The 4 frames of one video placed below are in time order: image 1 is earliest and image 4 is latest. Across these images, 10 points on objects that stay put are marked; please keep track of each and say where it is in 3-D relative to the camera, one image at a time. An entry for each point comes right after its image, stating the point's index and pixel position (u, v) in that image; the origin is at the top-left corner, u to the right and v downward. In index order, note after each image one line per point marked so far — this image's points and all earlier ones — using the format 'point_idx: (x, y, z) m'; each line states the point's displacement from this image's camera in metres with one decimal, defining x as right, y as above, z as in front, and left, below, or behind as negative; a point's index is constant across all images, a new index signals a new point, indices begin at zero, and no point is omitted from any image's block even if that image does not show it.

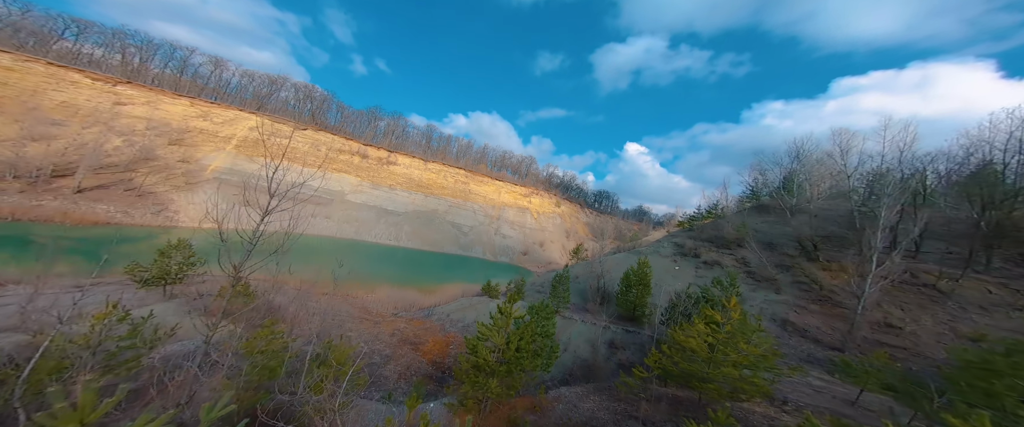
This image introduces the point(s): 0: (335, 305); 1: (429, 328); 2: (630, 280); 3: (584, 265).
0: (-8.1, -4.2, +16.3) m
1: (-3.9, -5.4, +16.6) m
2: (+4.9, -2.7, +14.6) m
3: (+4.3, -2.9, +20.0) m
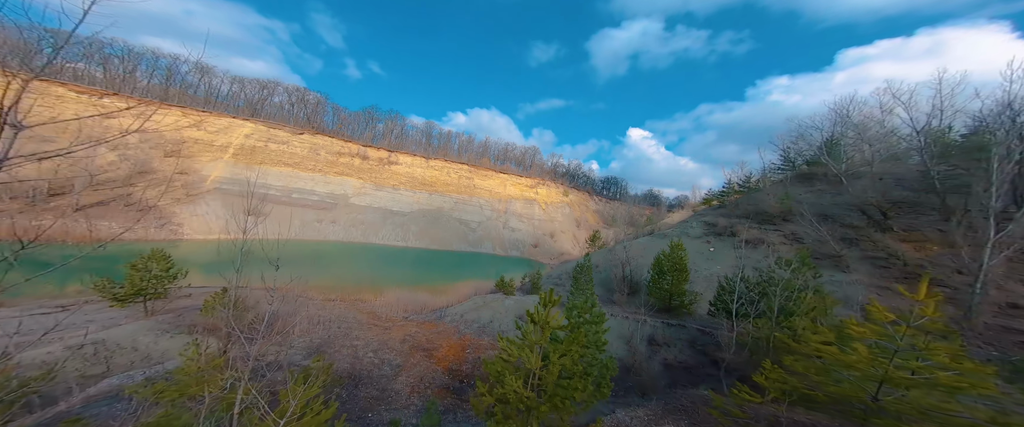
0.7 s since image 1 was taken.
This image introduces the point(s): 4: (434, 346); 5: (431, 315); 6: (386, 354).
0: (-7.3, -4.2, +15.0) m
1: (-3.0, -5.1, +15.3) m
2: (+5.5, -1.9, +13.1) m
3: (+5.0, -2.0, +18.5) m
4: (-3.0, -5.1, +13.6) m
5: (-4.0, -5.0, +17.3) m
6: (-4.3, -4.7, +11.9) m
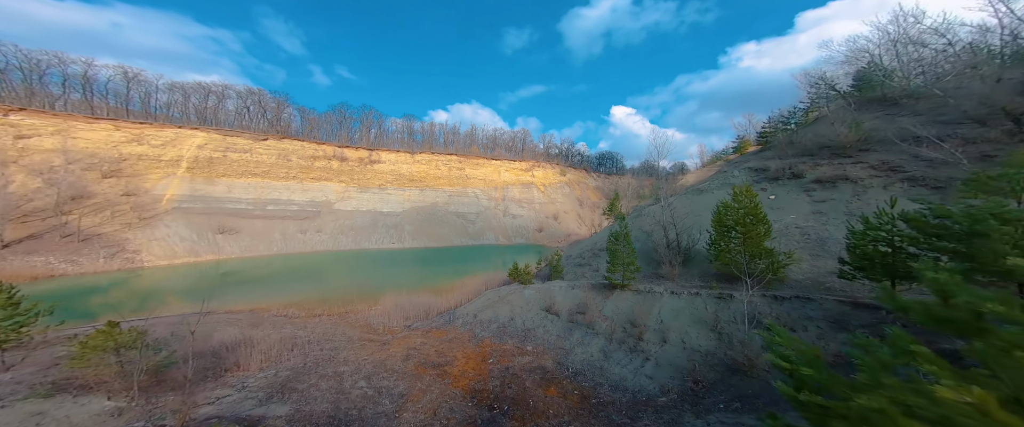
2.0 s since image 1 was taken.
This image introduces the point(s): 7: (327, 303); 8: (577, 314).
0: (-6.4, -4.0, +11.9) m
1: (-2.0, -4.4, +12.3) m
2: (+6.1, -0.2, +10.1) m
3: (+5.5, -0.3, +15.6) m
4: (-1.9, -4.4, +10.6) m
5: (-3.0, -4.3, +14.3) m
6: (-3.2, -4.2, +8.9) m
7: (-10.1, -4.9, +19.5) m
8: (+2.3, -3.4, +12.1) m
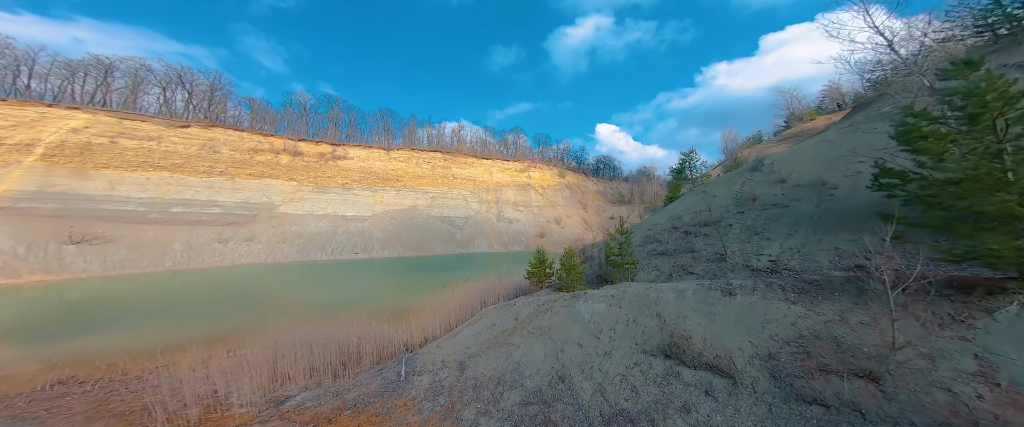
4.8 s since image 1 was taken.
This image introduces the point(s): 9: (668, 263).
0: (-5.6, -2.4, +3.2) m
1: (-1.2, -2.6, +3.7) m
2: (+6.8, +1.9, +2.0) m
3: (+6.1, +1.5, +7.4) m
4: (-1.1, -2.5, +2.0) m
5: (-2.3, -2.8, +5.7) m
6: (-2.4, -2.3, +0.3) m
7: (-9.5, -3.8, +10.7) m
8: (+3.0, -1.6, +3.7) m
9: (+3.7, -1.1, +8.7) m
